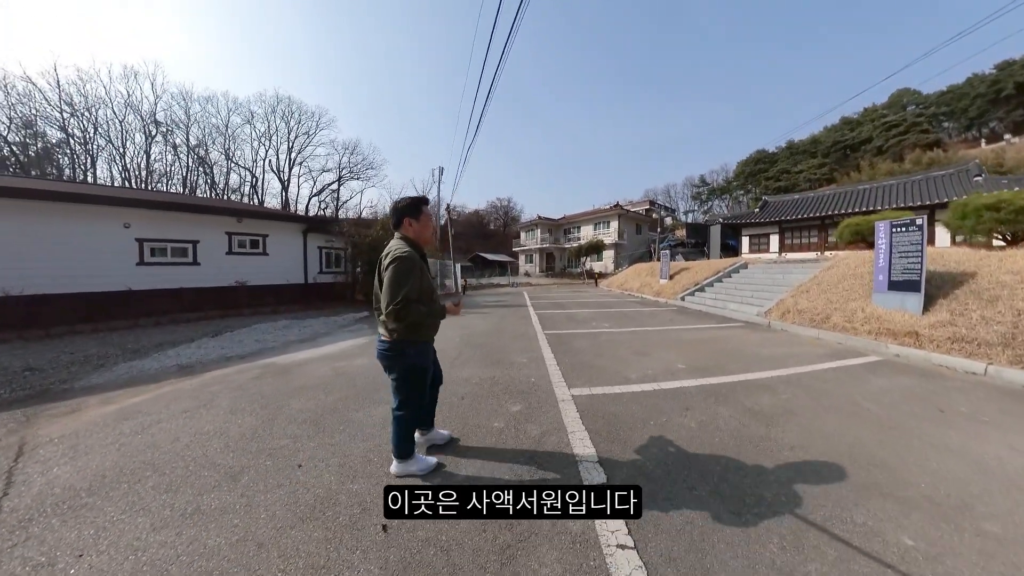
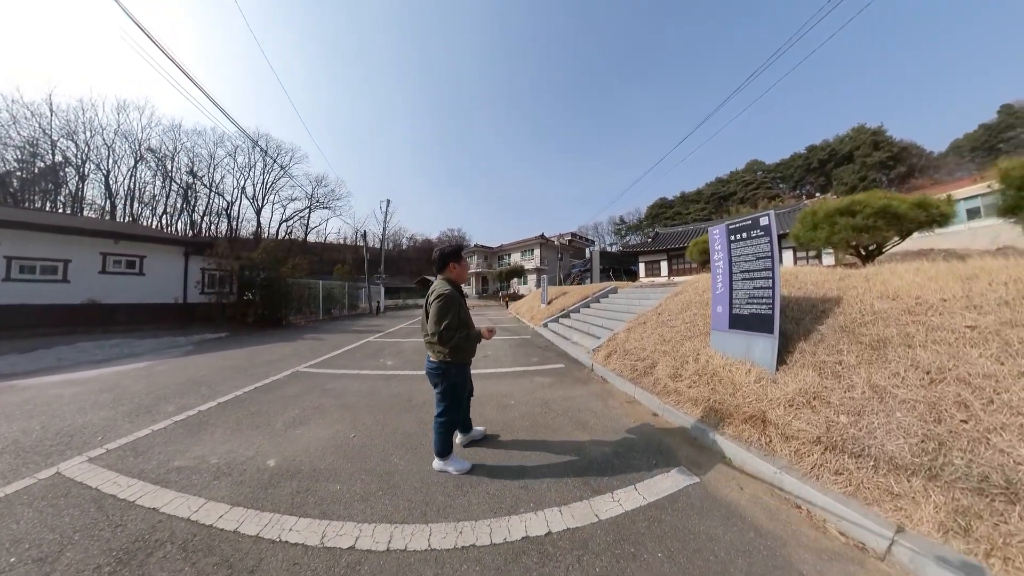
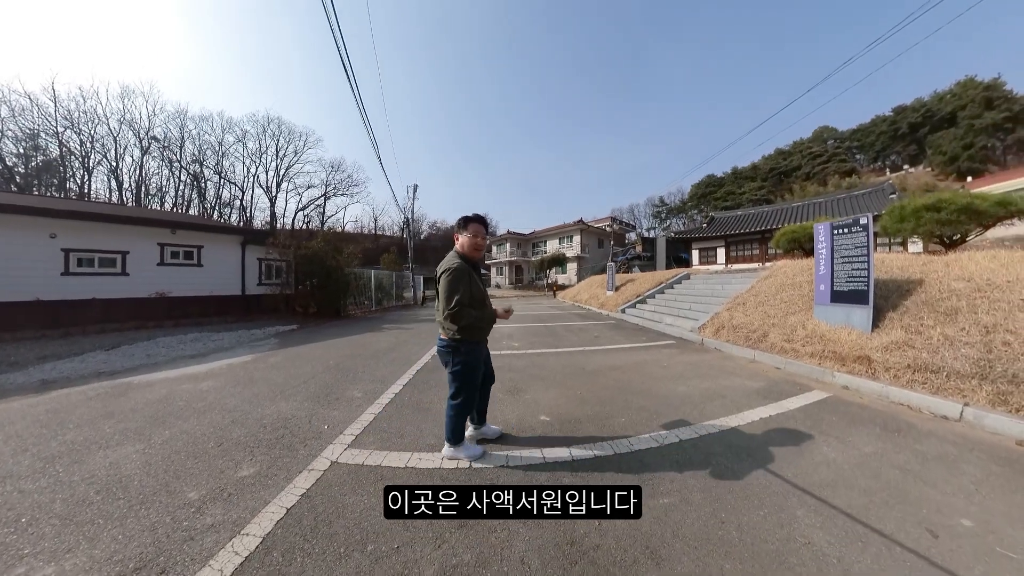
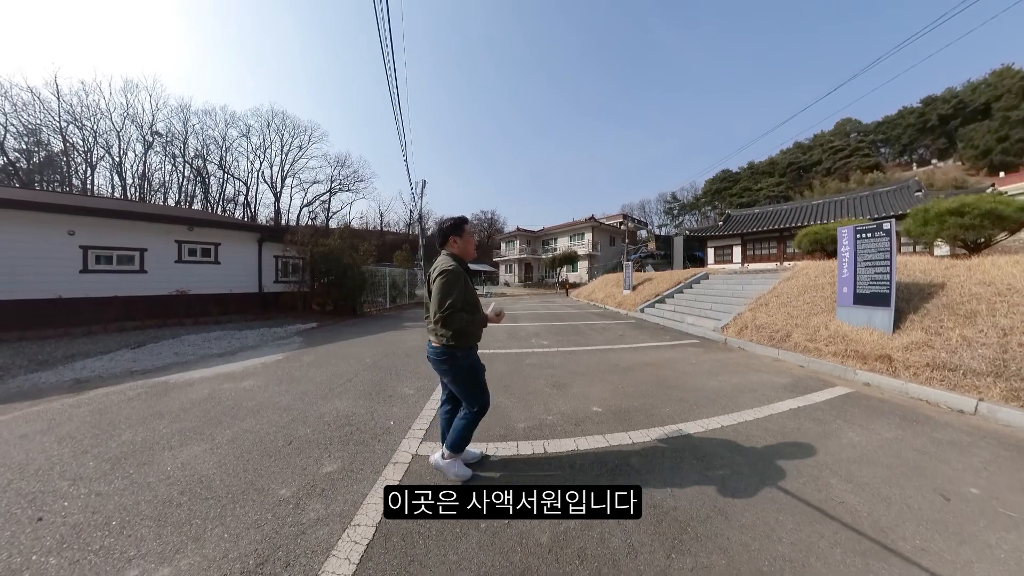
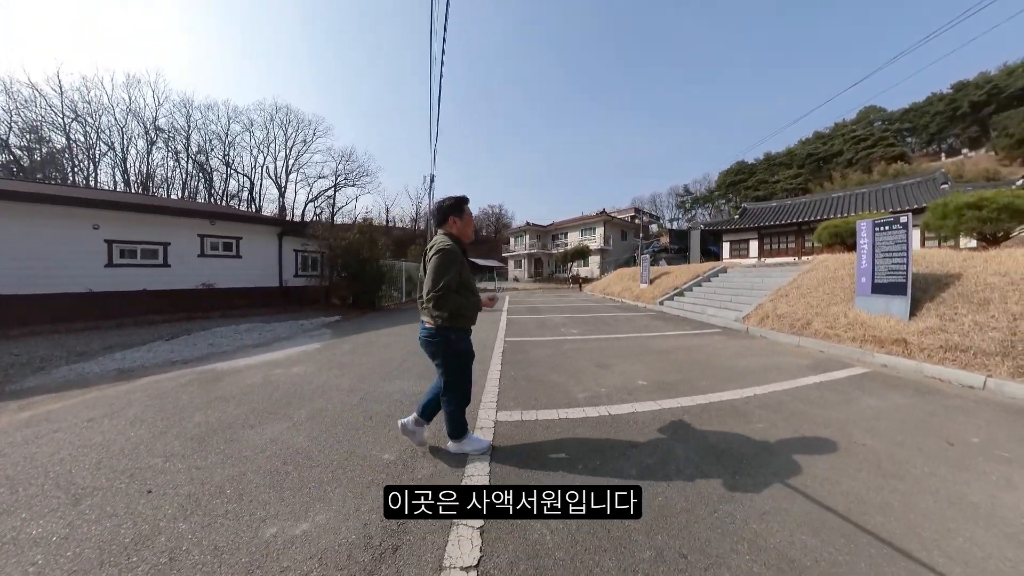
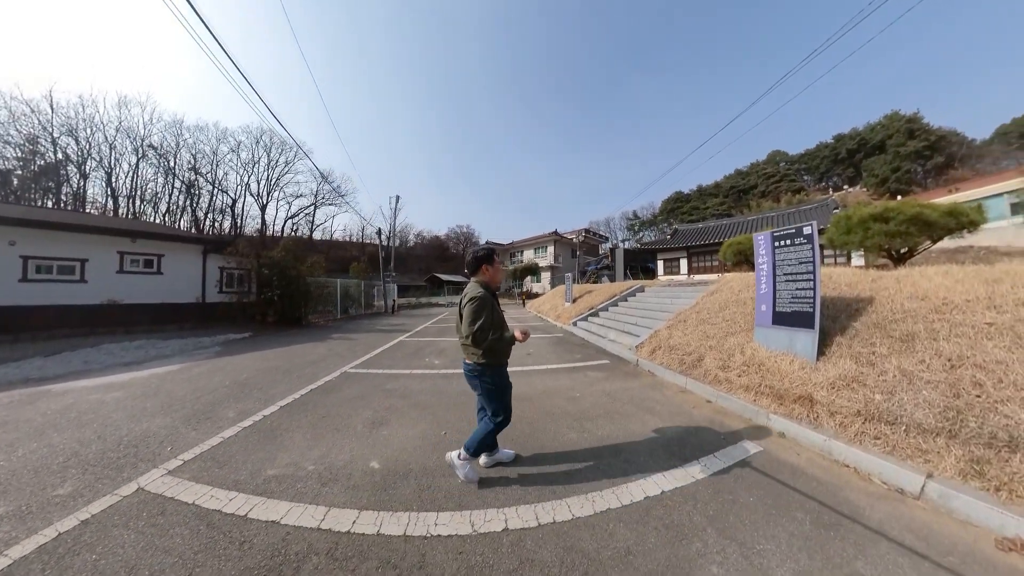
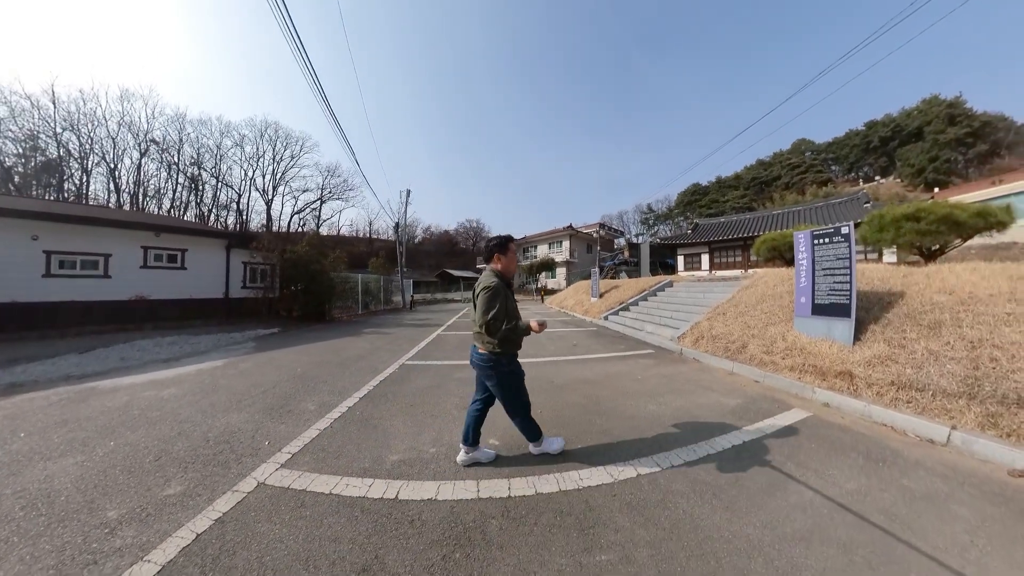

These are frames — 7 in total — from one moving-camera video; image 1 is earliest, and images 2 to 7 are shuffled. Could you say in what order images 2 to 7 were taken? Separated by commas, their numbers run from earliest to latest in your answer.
5, 4, 3, 7, 6, 2
